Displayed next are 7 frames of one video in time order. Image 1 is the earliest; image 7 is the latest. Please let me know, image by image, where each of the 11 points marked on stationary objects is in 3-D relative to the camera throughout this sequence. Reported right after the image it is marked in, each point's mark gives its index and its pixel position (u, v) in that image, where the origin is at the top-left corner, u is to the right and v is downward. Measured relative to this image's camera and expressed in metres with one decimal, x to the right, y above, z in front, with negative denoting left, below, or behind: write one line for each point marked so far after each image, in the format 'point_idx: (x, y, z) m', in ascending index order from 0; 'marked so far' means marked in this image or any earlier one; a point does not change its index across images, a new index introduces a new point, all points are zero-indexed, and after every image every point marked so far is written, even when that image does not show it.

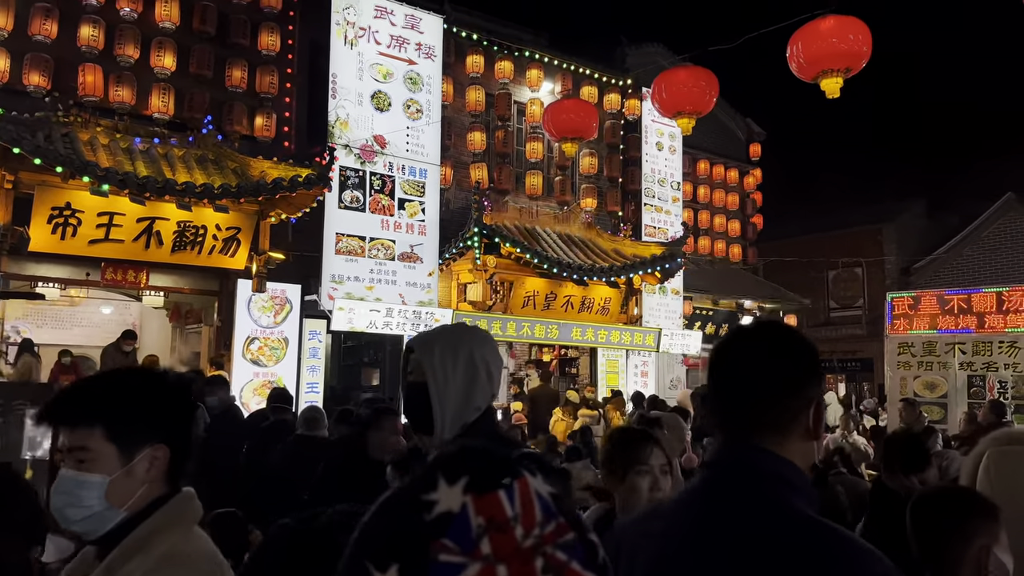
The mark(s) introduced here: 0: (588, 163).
0: (+1.5, +2.5, +16.1) m
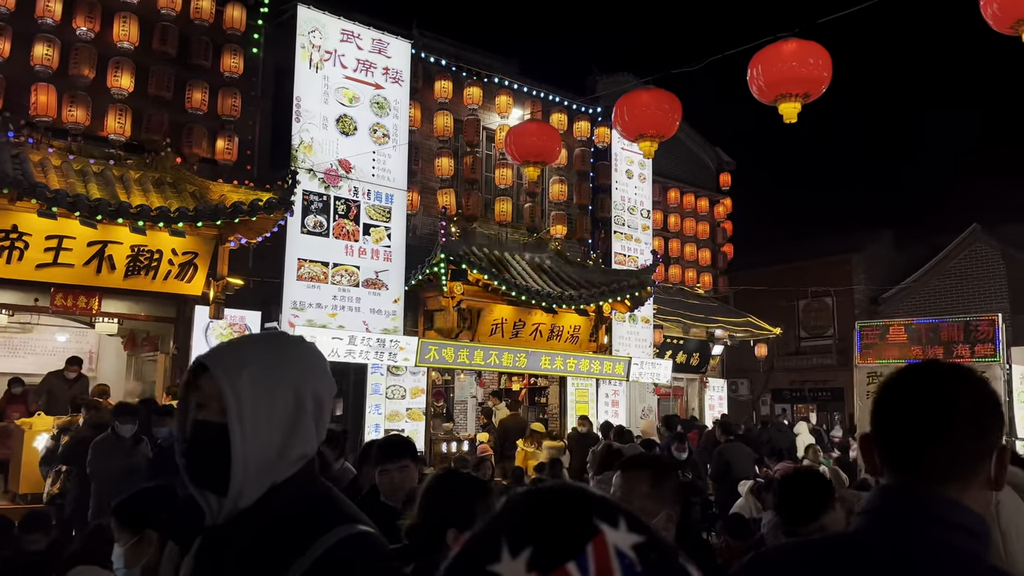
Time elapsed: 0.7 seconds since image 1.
0: (+0.9, +1.9, +16.0) m
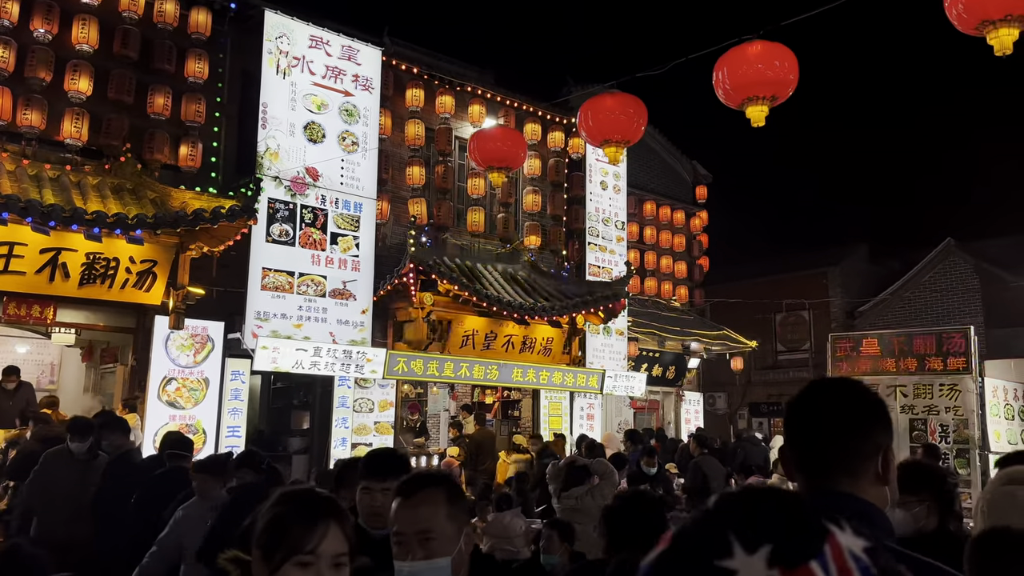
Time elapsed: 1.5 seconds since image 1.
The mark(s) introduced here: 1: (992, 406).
0: (+0.4, +1.7, +15.9) m
1: (+6.8, -1.7, +11.5) m
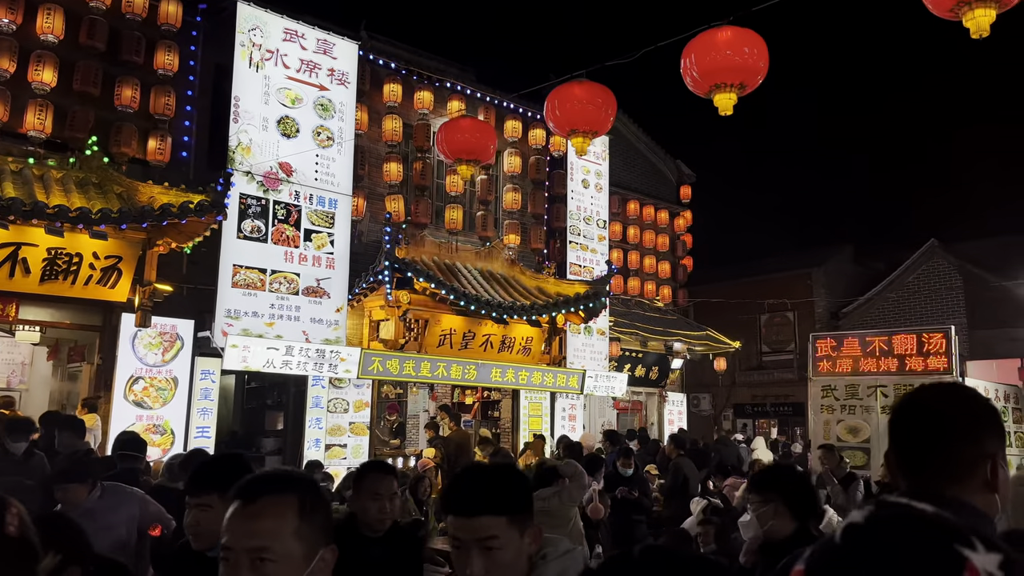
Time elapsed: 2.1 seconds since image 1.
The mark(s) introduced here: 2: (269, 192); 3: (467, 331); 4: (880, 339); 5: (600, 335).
0: (0.0, +1.7, +15.7) m
1: (+6.5, -1.7, +11.4) m
2: (-3.7, +1.5, +12.4) m
3: (-0.8, -0.7, +14.1) m
4: (+5.5, -0.8, +12.1) m
5: (+1.9, -1.0, +17.1) m
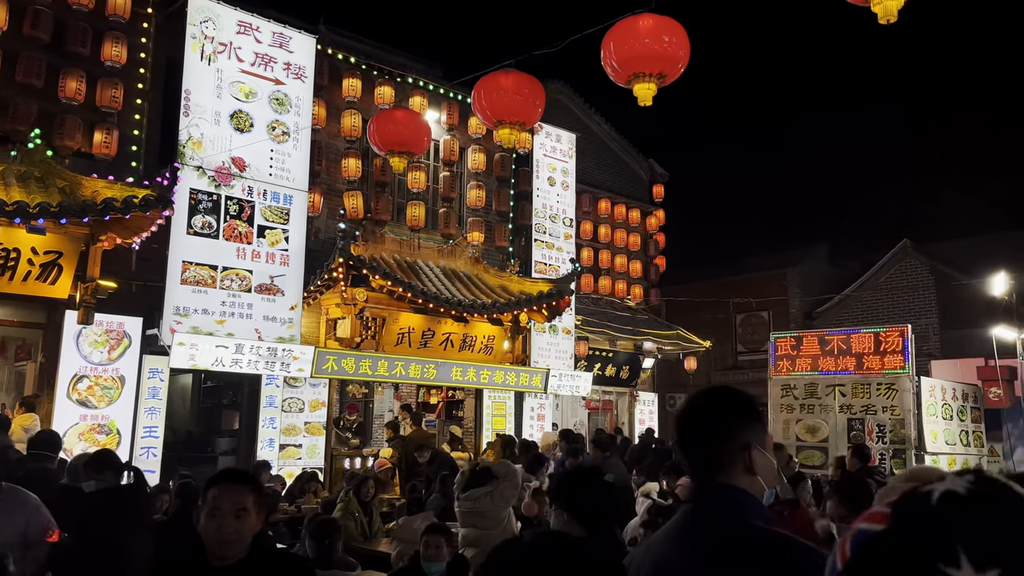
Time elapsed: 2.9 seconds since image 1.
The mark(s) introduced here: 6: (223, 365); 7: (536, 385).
0: (-0.7, +1.8, +15.5) m
1: (+5.8, -1.7, +11.3) m
2: (-4.4, +1.5, +12.1) m
3: (-1.5, -0.7, +13.9) m
4: (+4.9, -0.7, +12.1) m
5: (+1.1, -1.0, +16.9) m
6: (-4.1, -1.1, +11.4) m
7: (+0.4, -1.8, +14.9) m
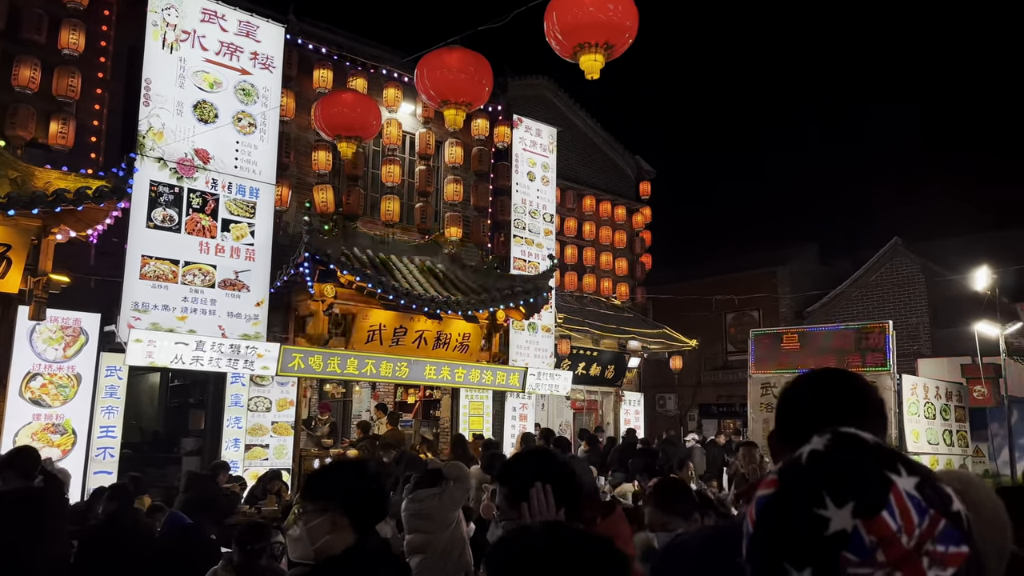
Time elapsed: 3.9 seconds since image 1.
0: (-1.1, +1.8, +15.1) m
1: (+5.4, -1.6, +11.0) m
2: (-4.8, +1.6, +11.8) m
3: (-1.9, -0.6, +13.6) m
4: (+4.4, -0.7, +11.7) m
5: (+0.7, -0.9, +16.6) m
6: (-4.5, -1.0, +11.1) m
7: (0.0, -1.7, +14.5) m
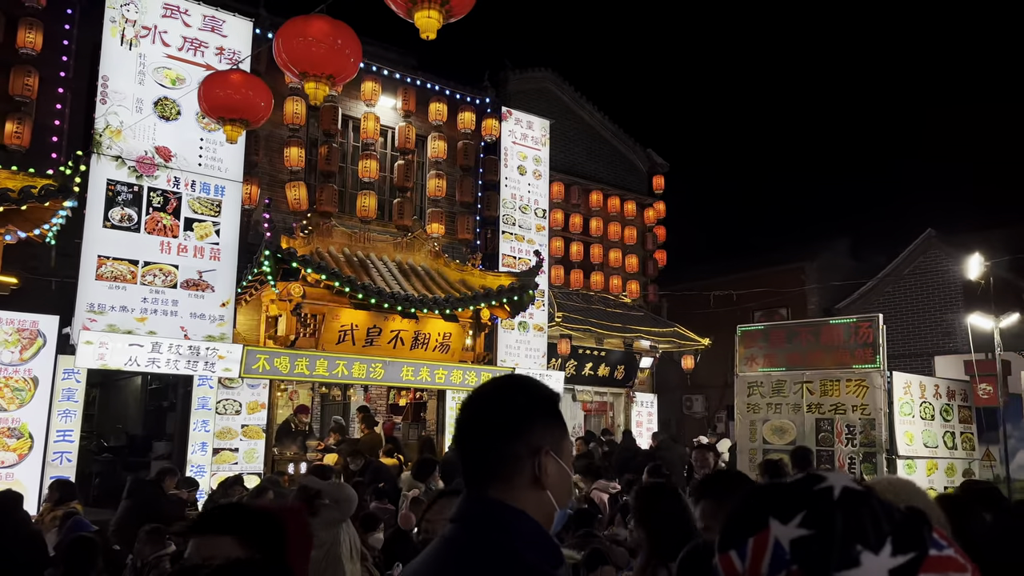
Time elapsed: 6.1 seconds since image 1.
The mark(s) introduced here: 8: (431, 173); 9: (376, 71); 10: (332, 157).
0: (-1.4, +1.9, +14.7) m
1: (+4.9, -1.5, +10.1) m
2: (-5.3, +1.6, +11.5) m
3: (-2.2, -0.6, +13.1) m
4: (+4.0, -0.6, +10.9) m
5: (+0.5, -0.8, +16.0) m
6: (-5.0, -1.0, +10.8) m
7: (-0.3, -1.7, +14.0) m
8: (-1.5, +2.1, +14.8) m
9: (-2.4, +3.8, +14.3) m
10: (-3.0, +2.2, +13.5) m
